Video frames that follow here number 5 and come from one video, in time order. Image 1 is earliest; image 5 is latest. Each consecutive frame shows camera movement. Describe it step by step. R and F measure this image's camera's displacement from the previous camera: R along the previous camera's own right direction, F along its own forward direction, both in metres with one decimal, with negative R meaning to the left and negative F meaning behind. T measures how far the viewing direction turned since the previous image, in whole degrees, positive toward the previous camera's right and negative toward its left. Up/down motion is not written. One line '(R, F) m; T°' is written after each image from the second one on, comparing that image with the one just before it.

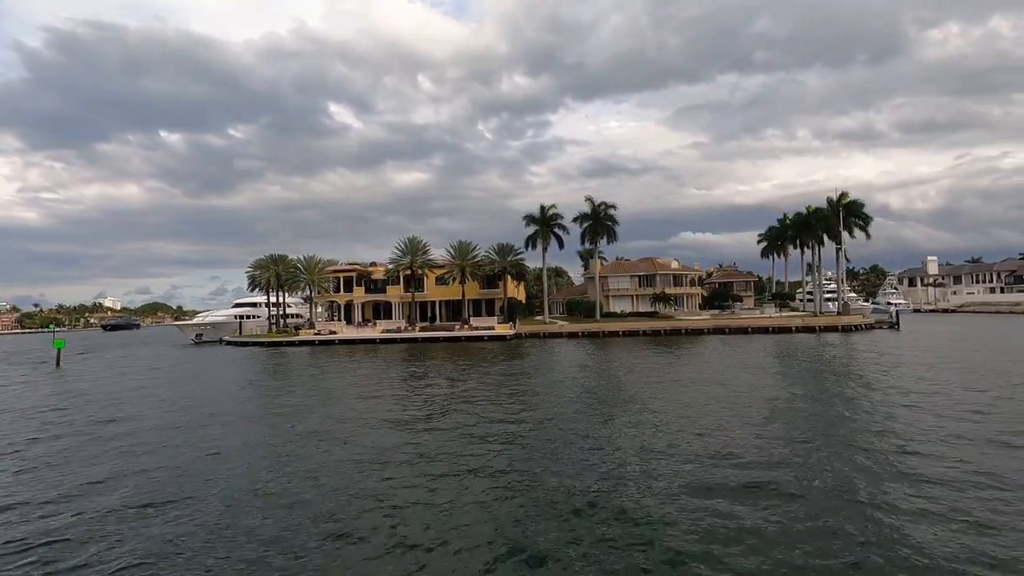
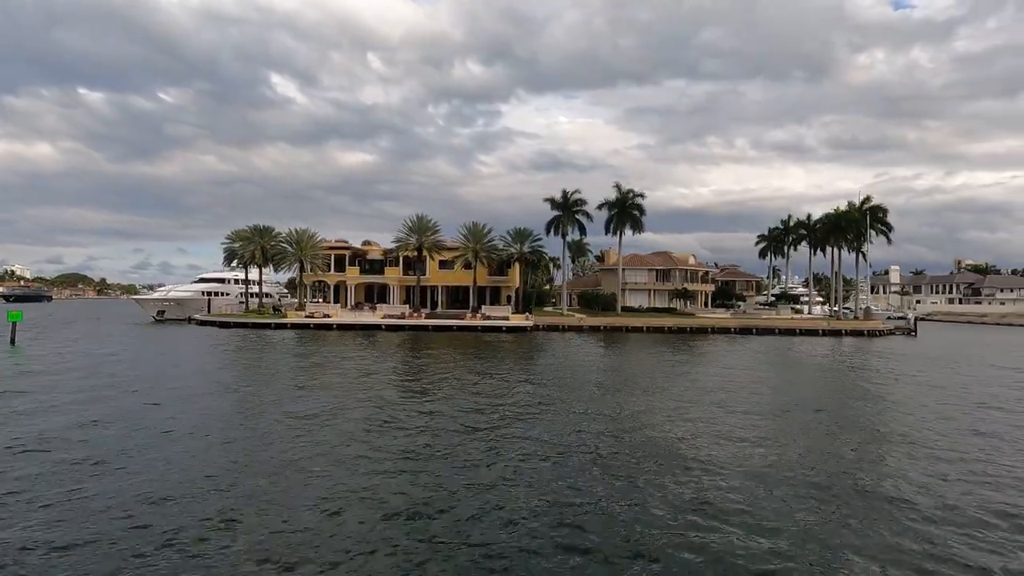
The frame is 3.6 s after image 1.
(-4.0, +2.4) m; +6°
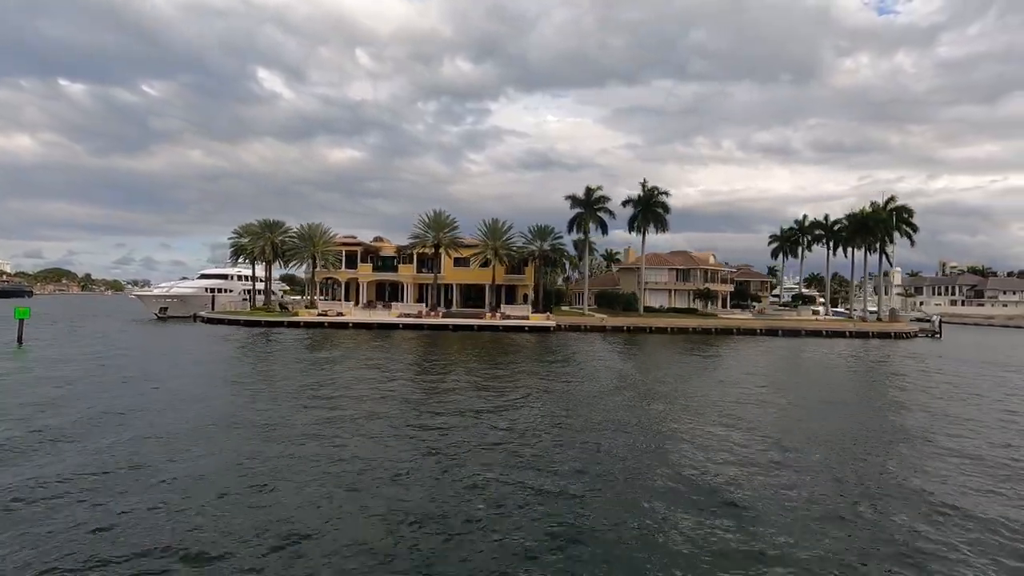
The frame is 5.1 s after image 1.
(-1.7, +0.8) m; +1°
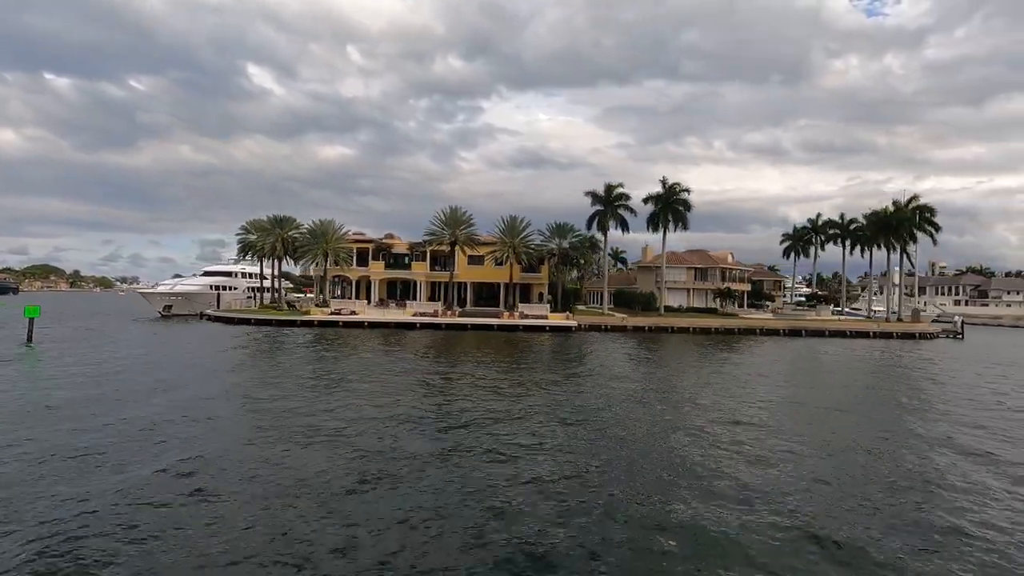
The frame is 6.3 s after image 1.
(-1.4, +0.7) m; +1°
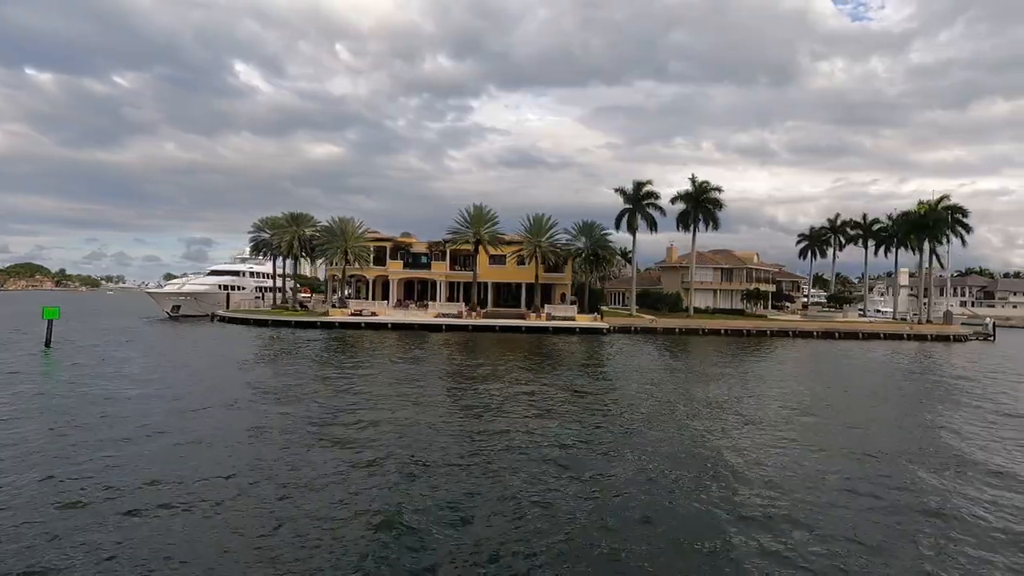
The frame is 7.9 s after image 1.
(-1.9, +0.9) m; +1°
